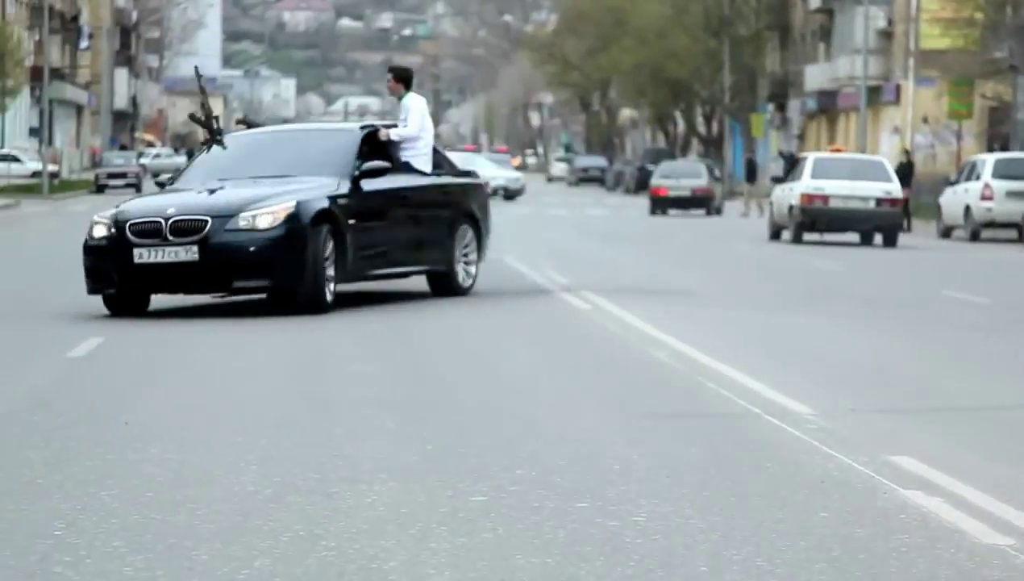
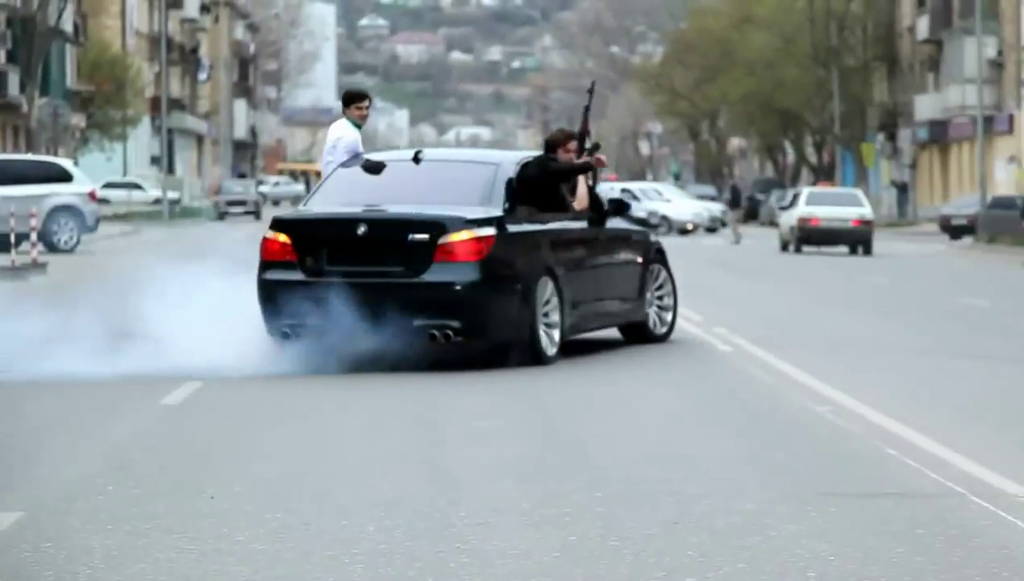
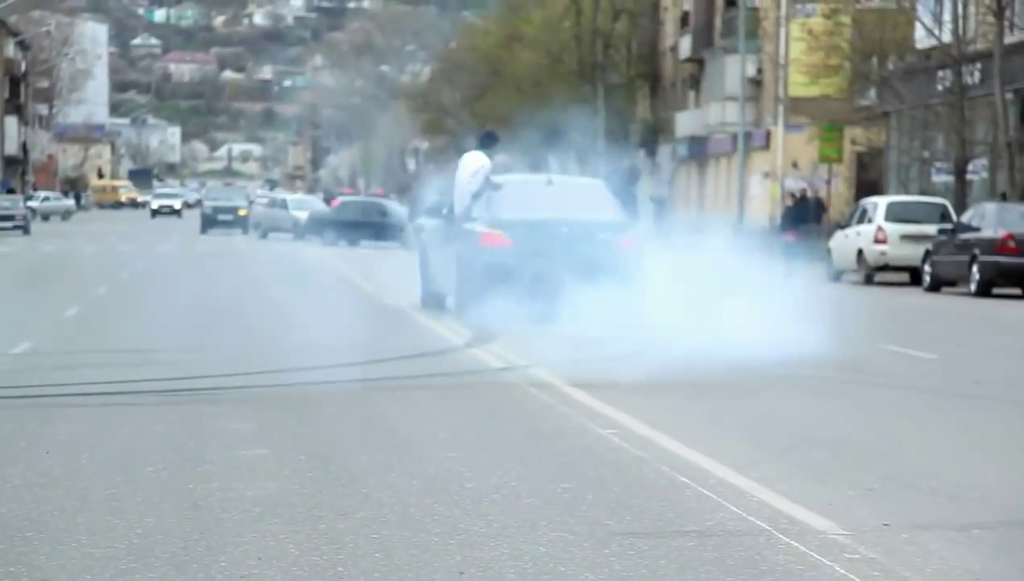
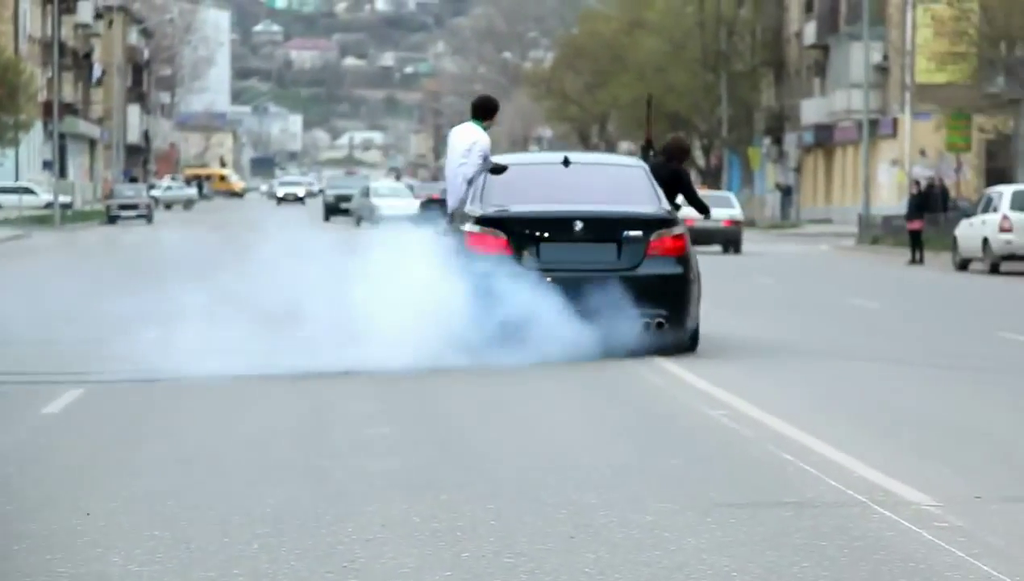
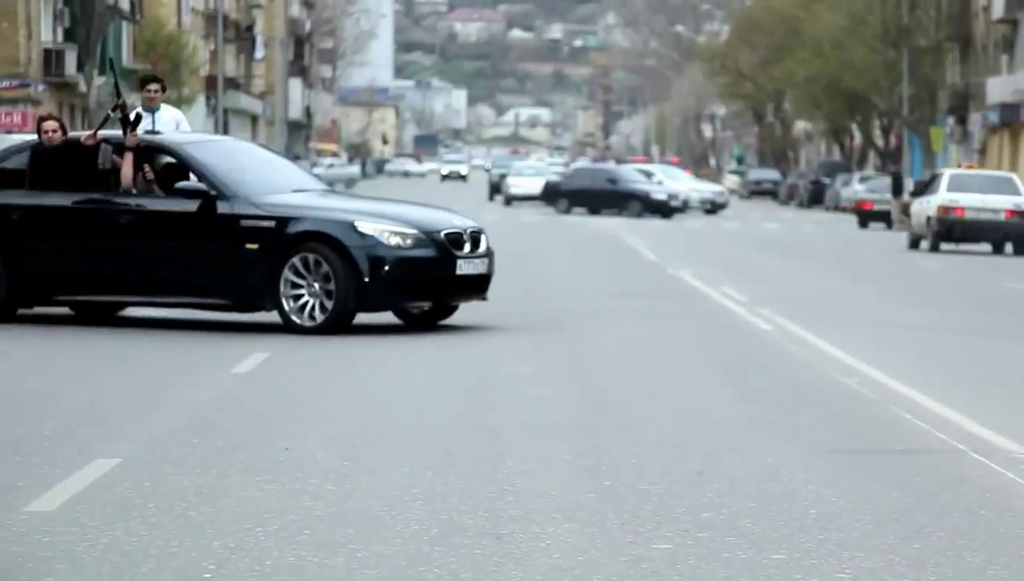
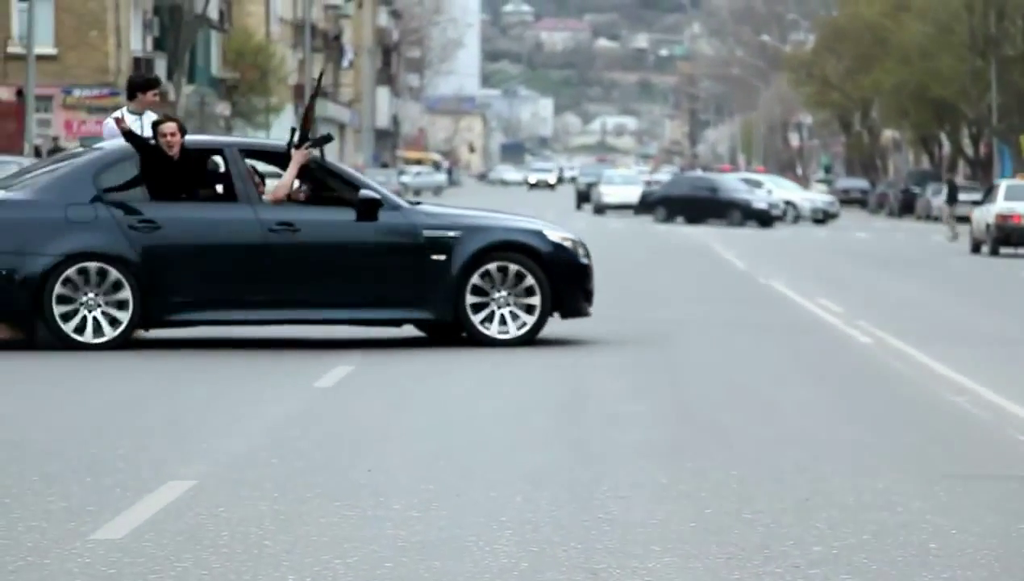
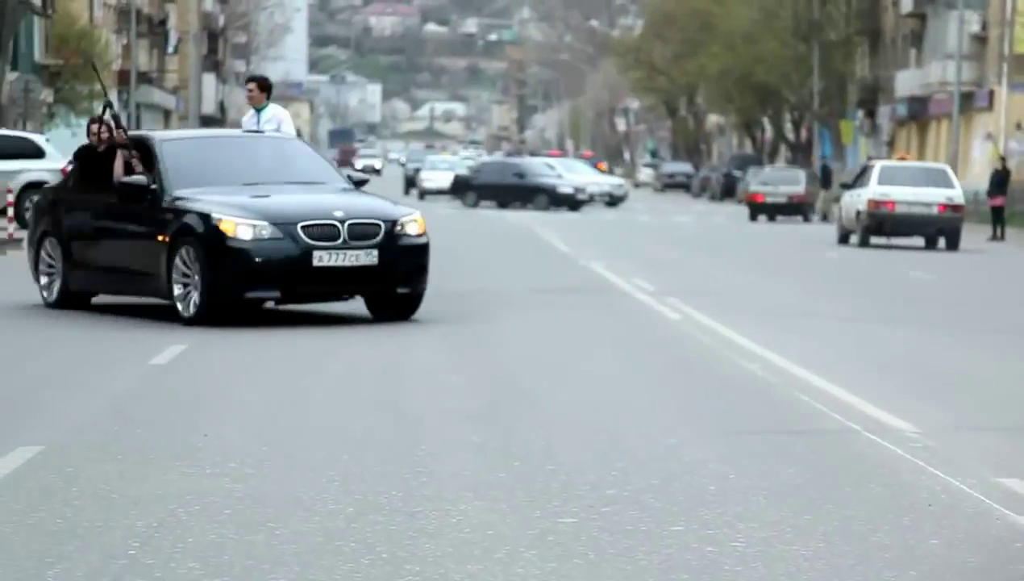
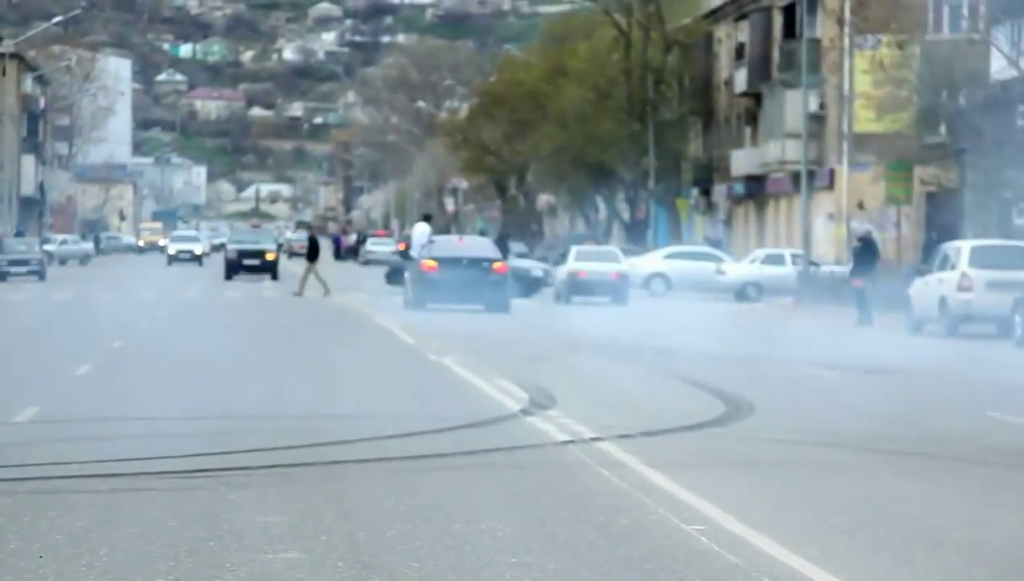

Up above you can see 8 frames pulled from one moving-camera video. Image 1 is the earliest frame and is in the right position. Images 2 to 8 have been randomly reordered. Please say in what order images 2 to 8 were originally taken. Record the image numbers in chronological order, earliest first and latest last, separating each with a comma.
7, 5, 6, 2, 4, 3, 8
